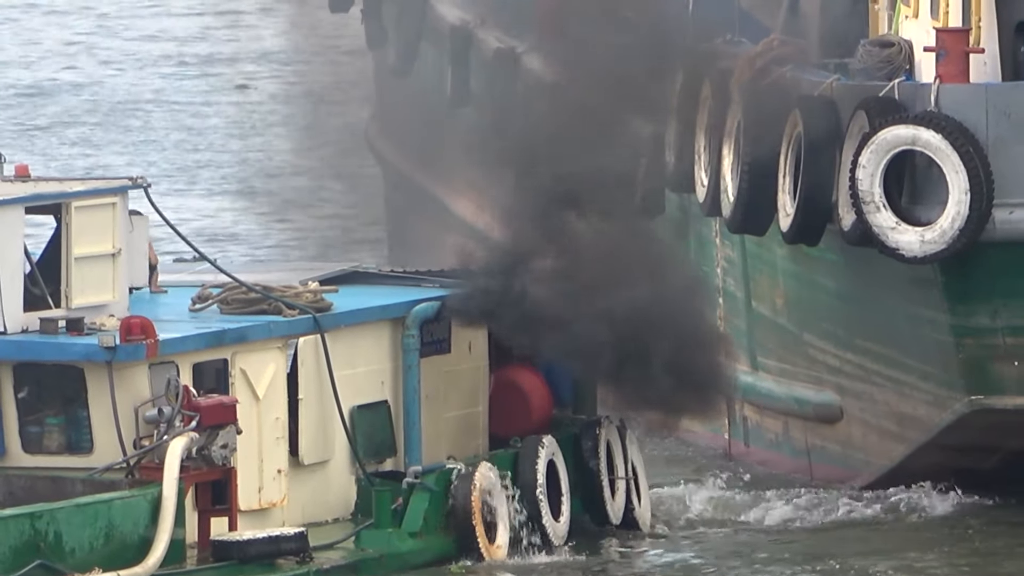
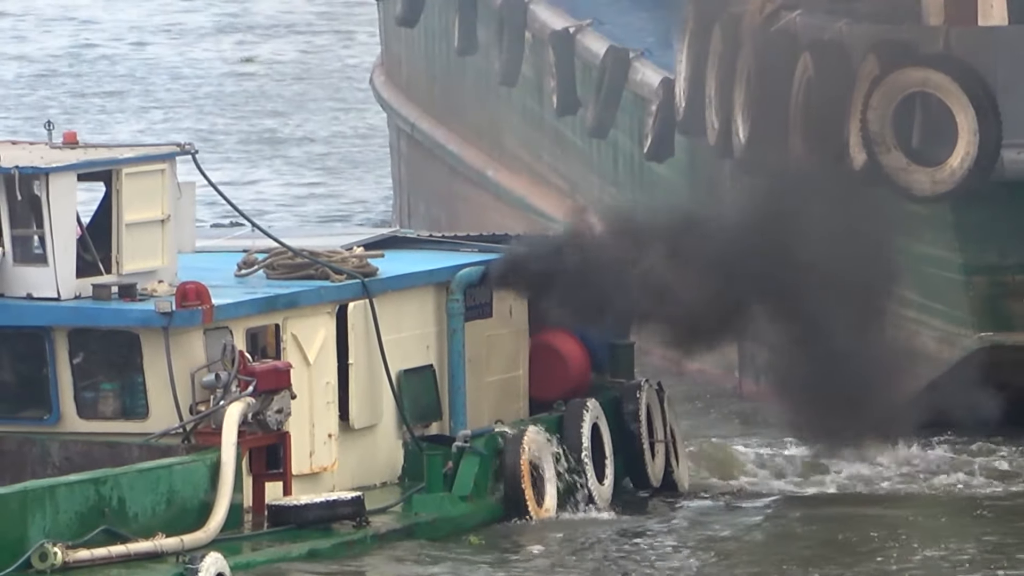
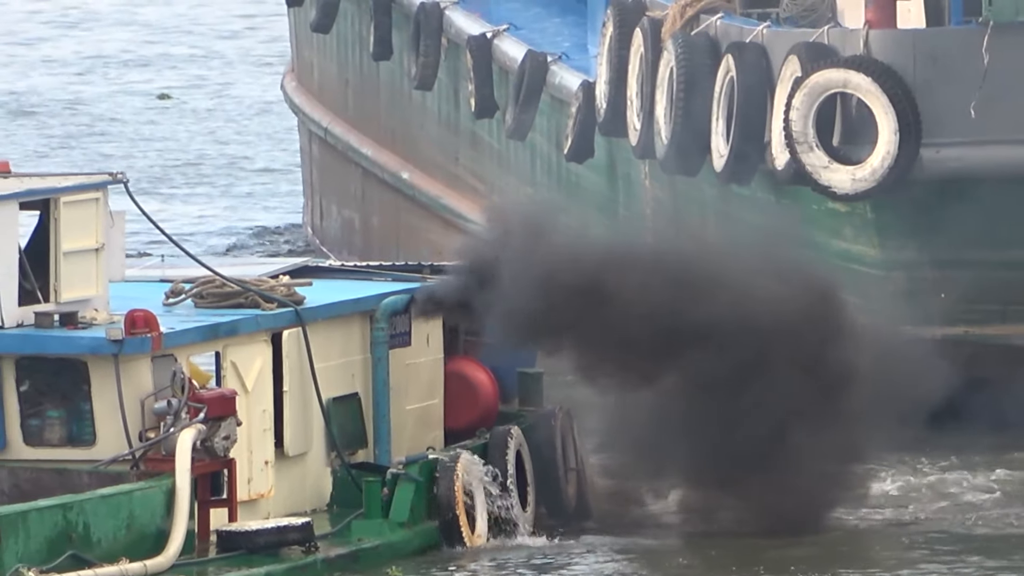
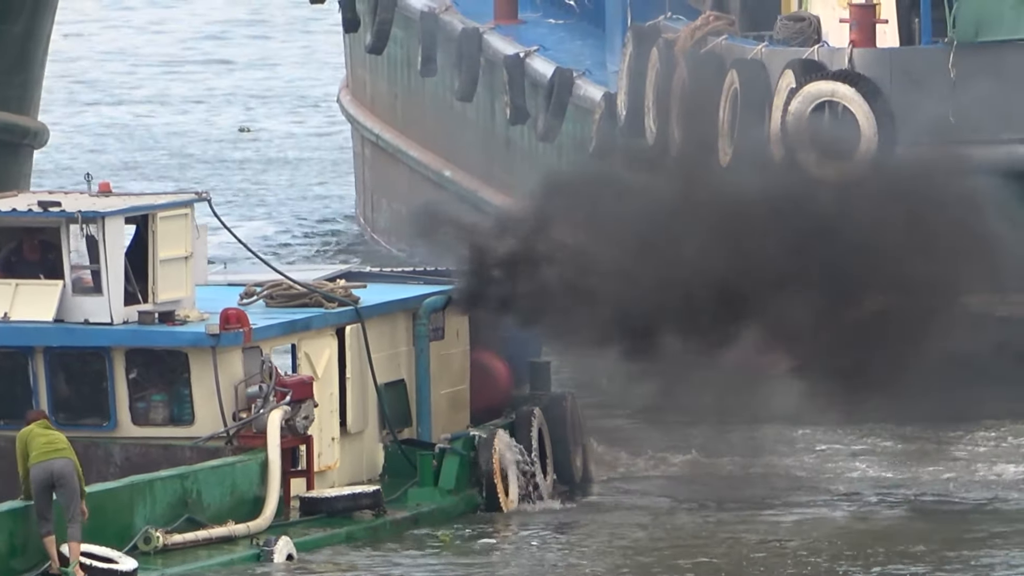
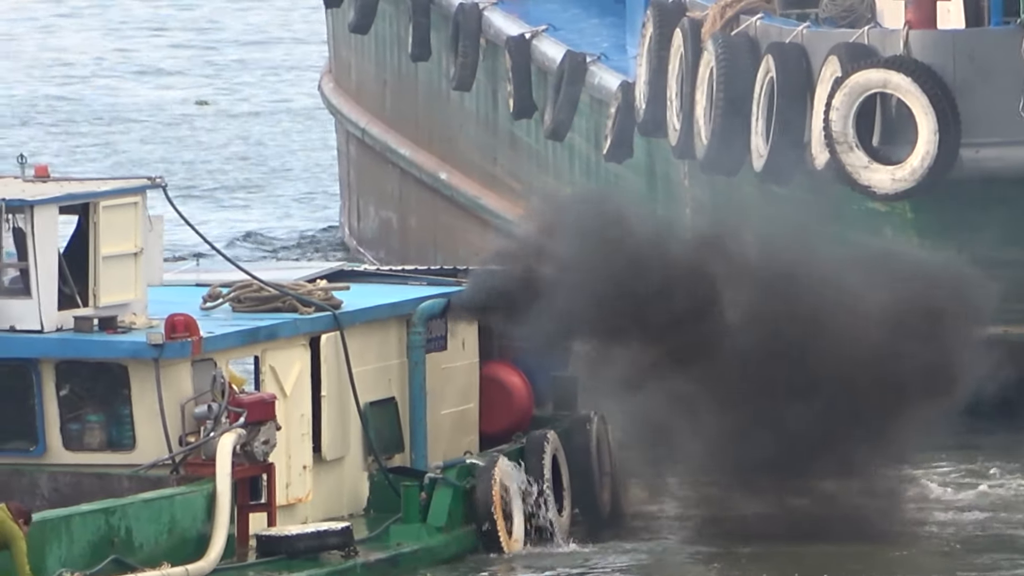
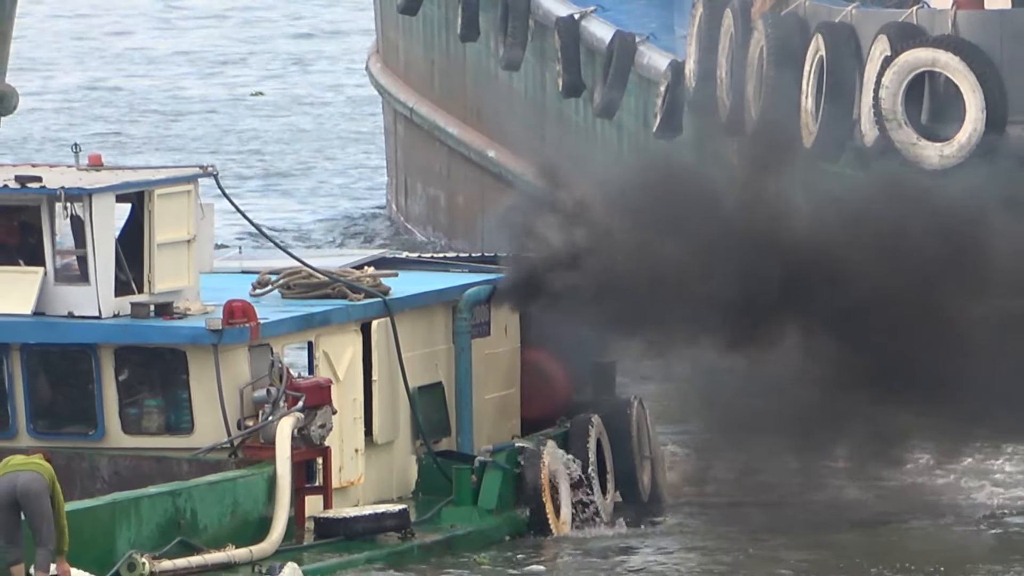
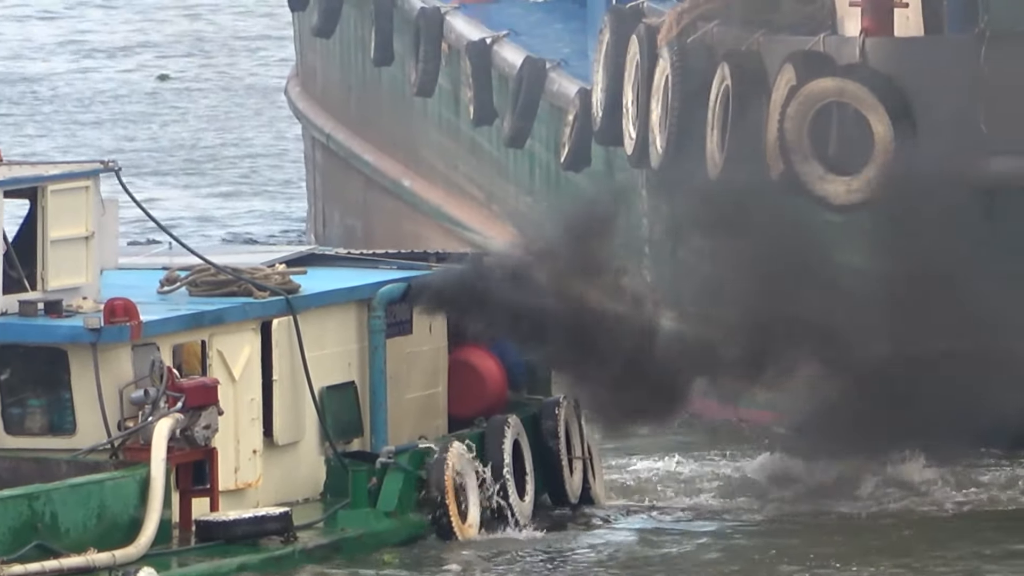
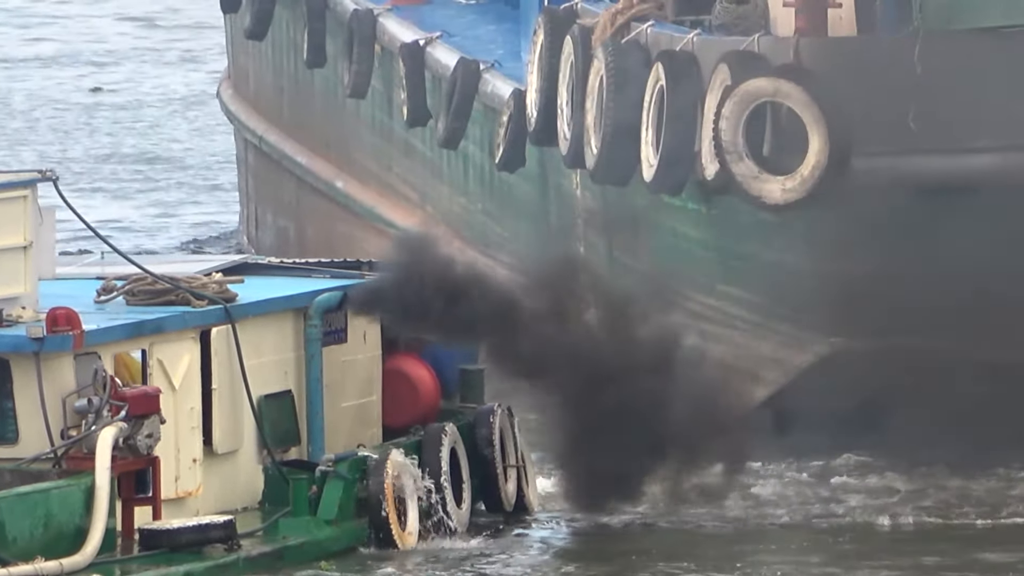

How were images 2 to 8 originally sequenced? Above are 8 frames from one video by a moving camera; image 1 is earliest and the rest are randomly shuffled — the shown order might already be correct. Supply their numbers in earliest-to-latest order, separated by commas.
2, 7, 8, 3, 5, 6, 4
